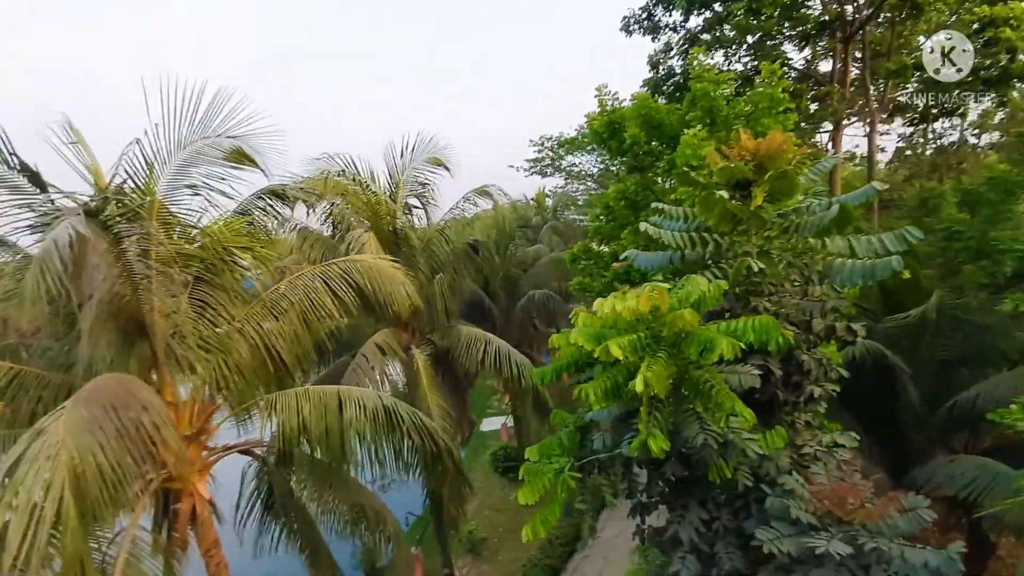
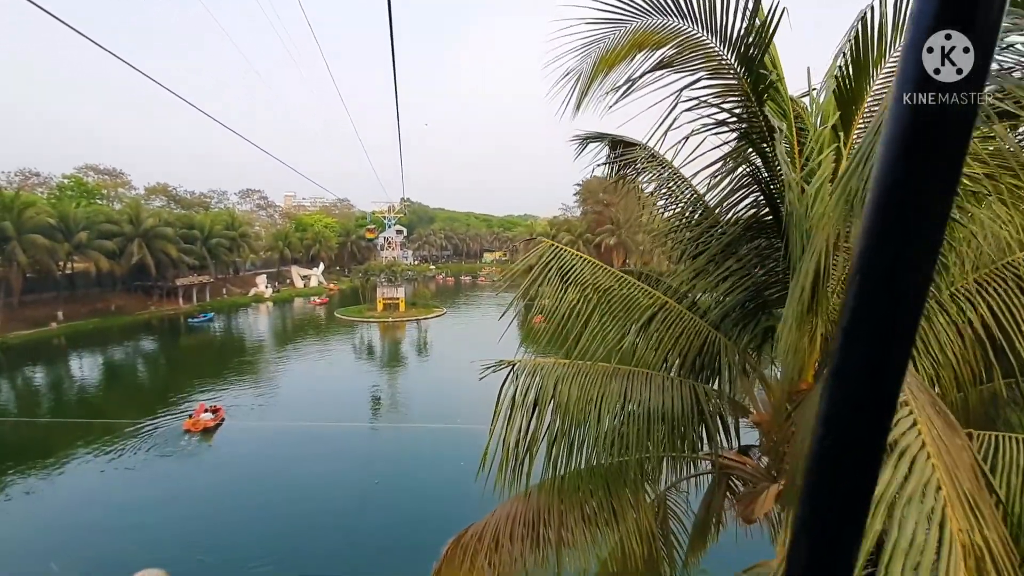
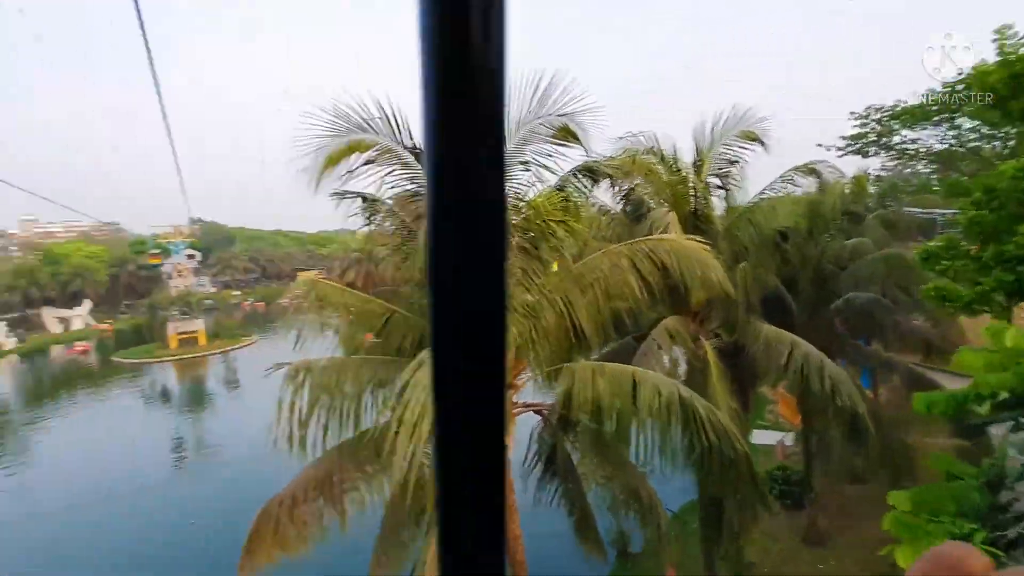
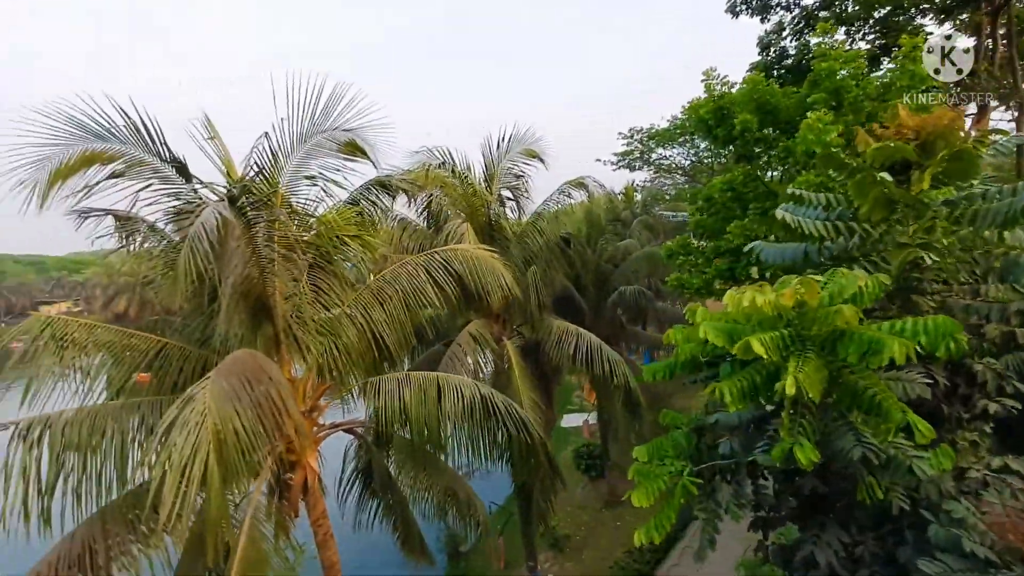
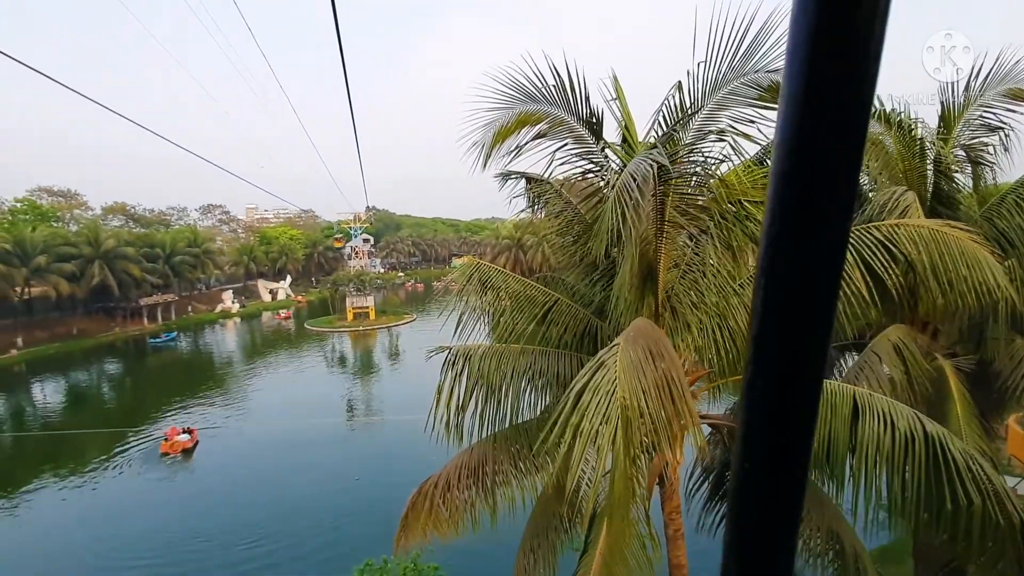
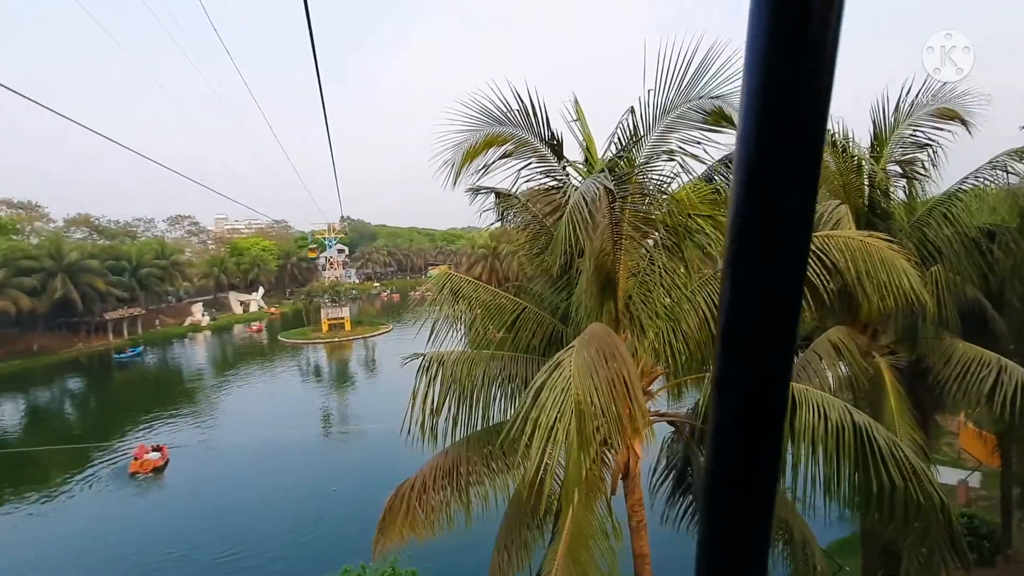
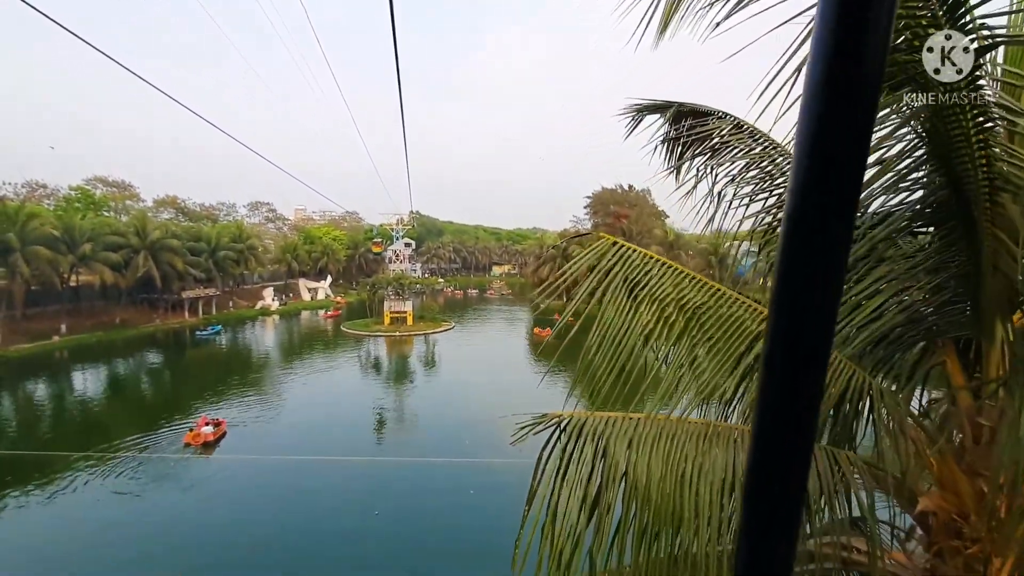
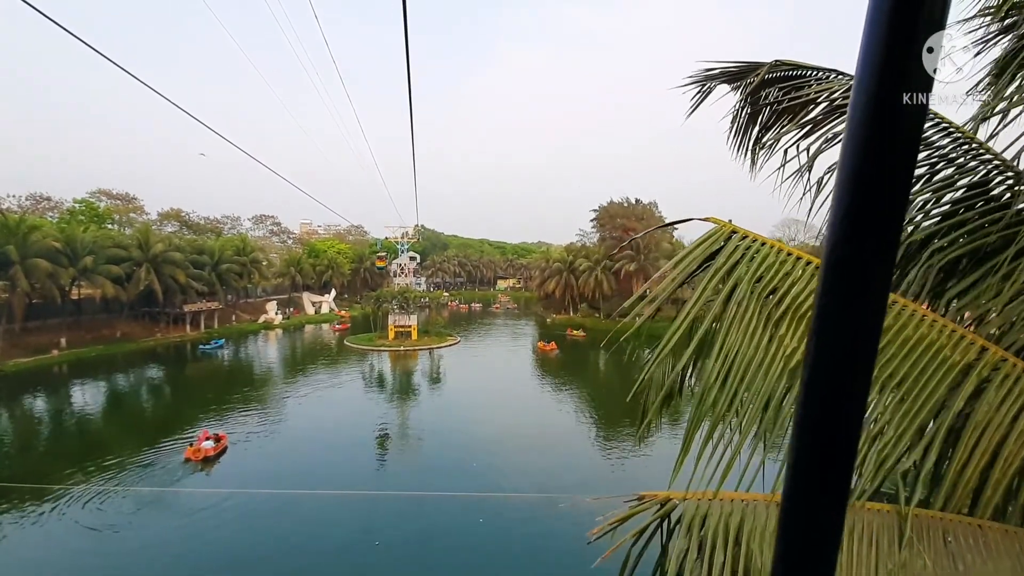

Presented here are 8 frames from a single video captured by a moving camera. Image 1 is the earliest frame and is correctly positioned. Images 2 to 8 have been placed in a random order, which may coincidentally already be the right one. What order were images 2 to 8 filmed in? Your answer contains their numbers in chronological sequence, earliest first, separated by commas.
4, 3, 6, 5, 2, 7, 8
